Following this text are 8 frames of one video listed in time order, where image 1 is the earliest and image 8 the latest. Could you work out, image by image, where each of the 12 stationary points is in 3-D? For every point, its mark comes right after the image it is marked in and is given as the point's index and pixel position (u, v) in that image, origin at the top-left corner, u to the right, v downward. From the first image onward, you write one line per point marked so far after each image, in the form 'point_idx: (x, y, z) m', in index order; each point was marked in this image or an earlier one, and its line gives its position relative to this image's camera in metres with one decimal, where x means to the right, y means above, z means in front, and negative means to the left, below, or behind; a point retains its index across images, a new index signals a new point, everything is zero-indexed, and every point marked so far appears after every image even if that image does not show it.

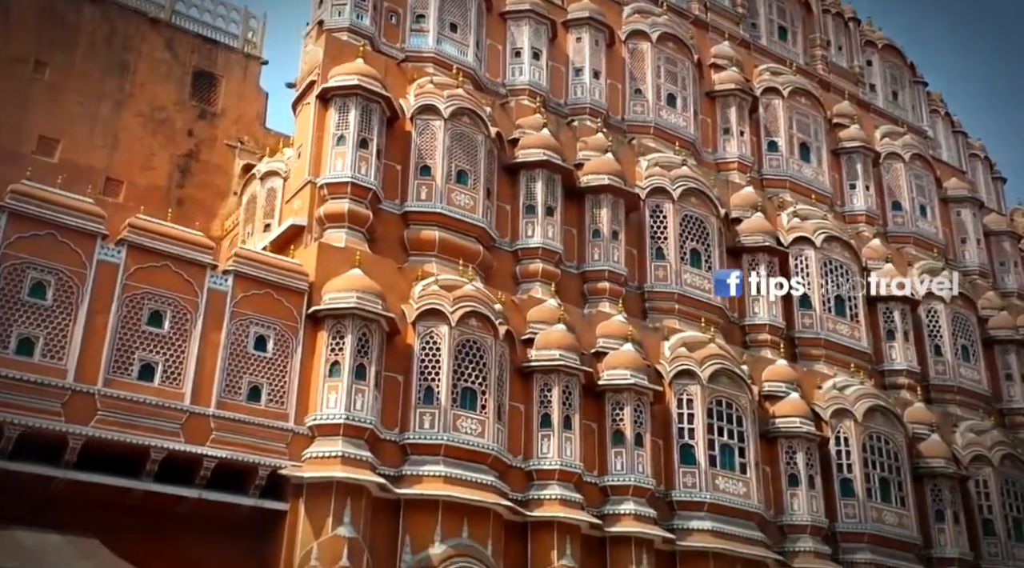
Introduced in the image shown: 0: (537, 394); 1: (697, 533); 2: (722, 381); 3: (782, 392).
0: (+0.4, -1.6, +16.3) m
1: (+2.8, -3.7, +16.9) m
2: (+3.4, -1.6, +18.3) m
3: (+4.7, -1.9, +19.4) m
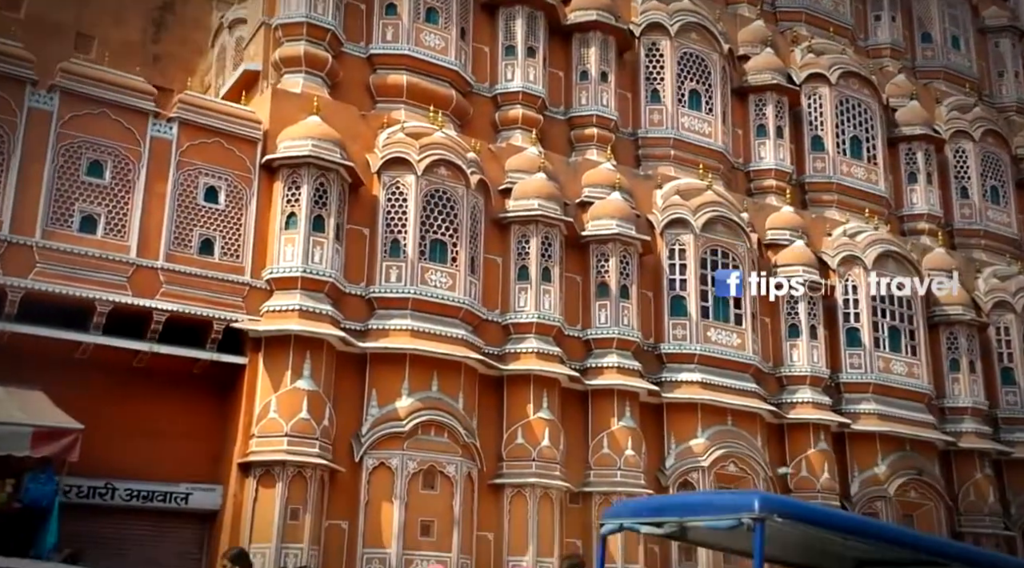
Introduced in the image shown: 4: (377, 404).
0: (0.0, +0.5, +15.7) m
1: (+2.5, -1.5, +16.5) m
2: (+3.2, +0.8, +17.5) m
3: (+4.5, +0.7, +18.5) m
4: (-1.7, -1.5, +13.8) m
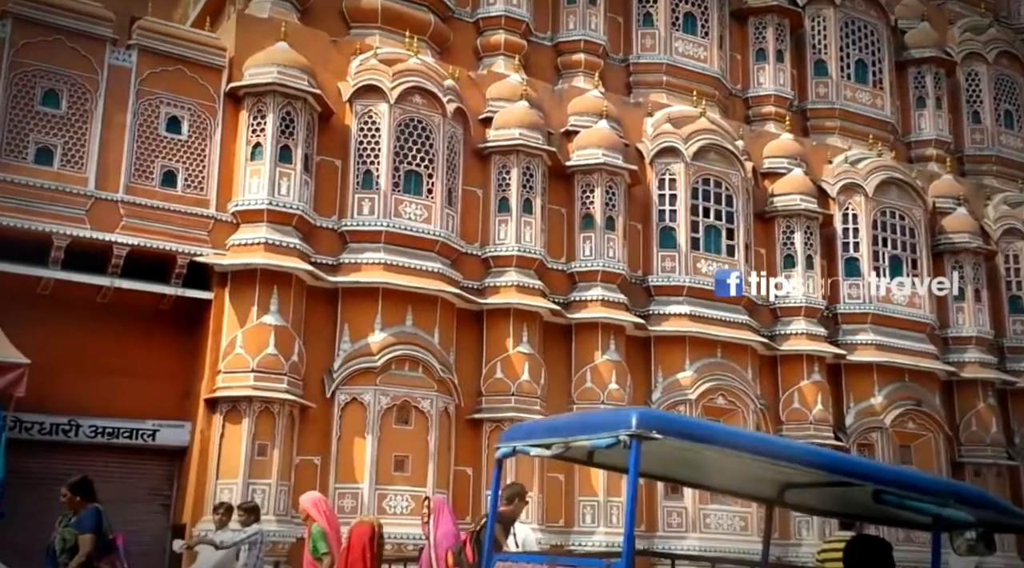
0: (-0.2, +1.5, +15.3) m
1: (+2.3, -0.5, +16.1) m
2: (+3.0, +1.9, +17.0) m
3: (+4.3, +1.8, +18.0) m
4: (-2.0, -0.7, +13.6) m
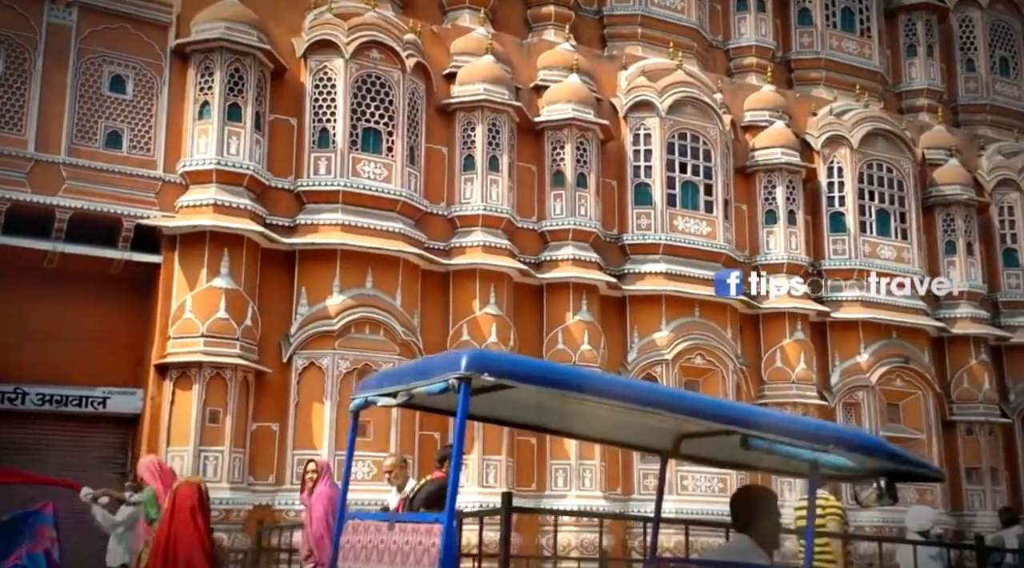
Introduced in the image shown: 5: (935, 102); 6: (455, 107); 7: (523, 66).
0: (-0.7, +2.0, +14.8) m
1: (+1.9, +0.1, +15.6) m
2: (+2.6, +2.5, +16.4) m
3: (+3.9, +2.5, +17.4) m
4: (-2.4, -0.2, +13.2) m
5: (+7.5, +3.2, +20.0) m
6: (-0.7, +2.3, +14.8) m
7: (+0.2, +3.1, +15.9) m
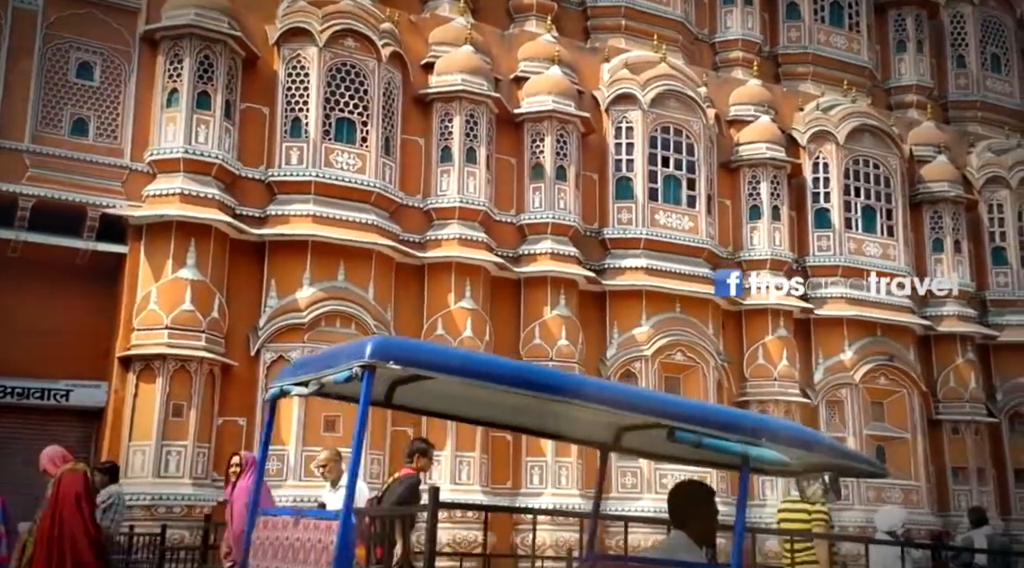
0: (-1.0, +2.1, +14.6) m
1: (+1.6, +0.2, +15.4) m
2: (+2.3, +2.6, +16.2) m
3: (+3.6, +2.6, +17.2) m
4: (-2.7, -0.1, +13.0) m
5: (+7.2, +3.3, +19.8) m
6: (-1.0, +2.4, +14.5) m
7: (-0.1, +3.2, +15.7) m
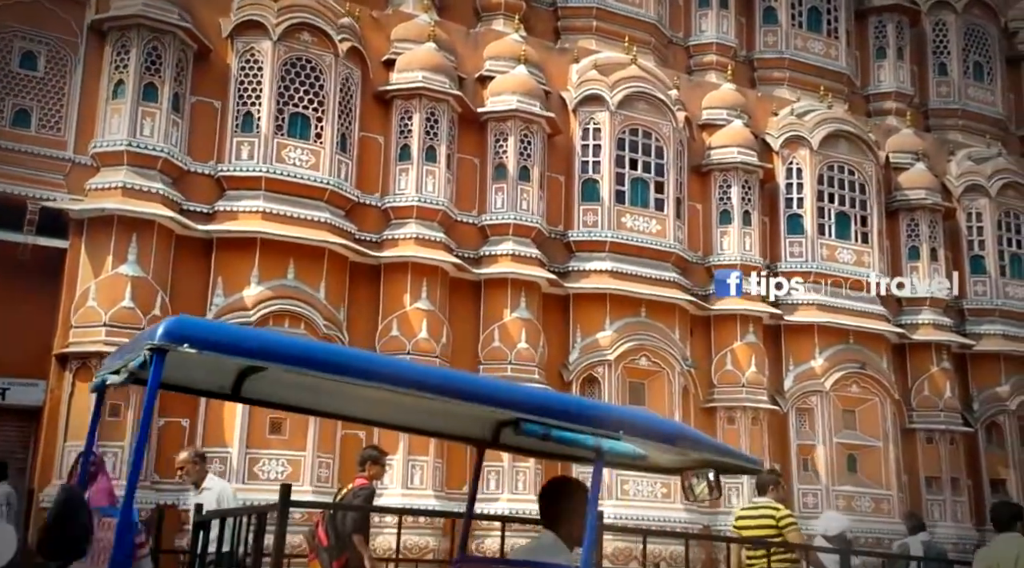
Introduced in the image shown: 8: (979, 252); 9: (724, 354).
0: (-1.5, +2.0, +14.3) m
1: (+1.1, +0.1, +15.0) m
2: (+1.8, +2.5, +15.9) m
3: (+3.1, +2.5, +16.9) m
4: (-3.2, -0.1, +12.6) m
5: (+6.8, +3.1, +19.5) m
6: (-1.5, +2.4, +14.2) m
7: (-0.6, +3.1, +15.4) m
8: (+7.8, +0.5, +18.7) m
9: (+3.0, -1.0, +15.9) m
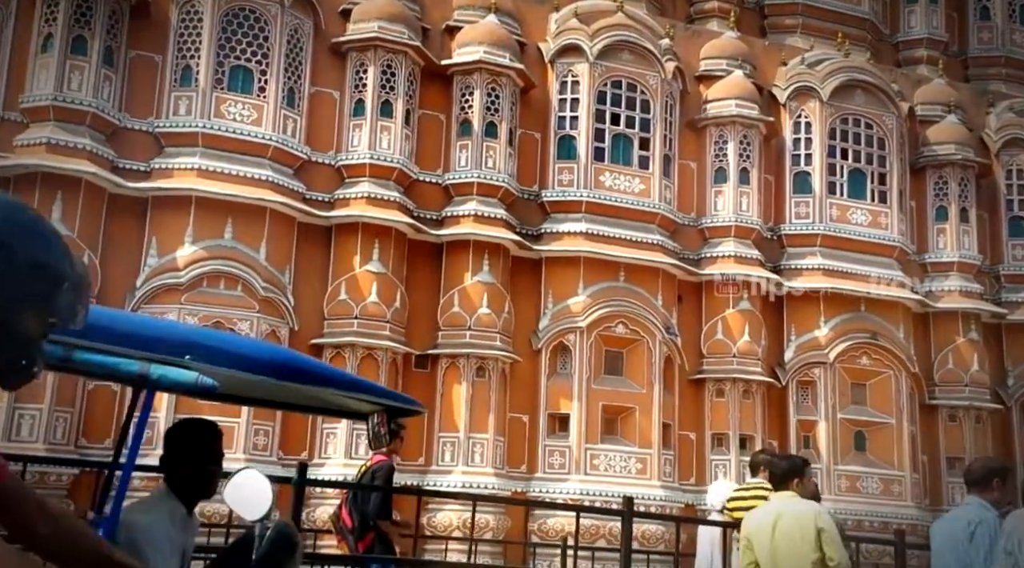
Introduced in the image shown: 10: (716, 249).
0: (-1.9, +2.5, +13.6) m
1: (+0.7, +0.6, +14.2) m
2: (+1.5, +3.0, +14.9) m
3: (+2.9, +3.0, +15.7) m
4: (-3.8, +0.3, +12.2) m
5: (+6.8, +3.7, +17.9) m
6: (-2.0, +2.9, +13.6) m
7: (-1.0, +3.6, +14.6) m
8: (+7.7, +1.1, +17.1) m
9: (+2.7, -0.5, +14.9) m
10: (+2.7, +0.5, +15.1) m
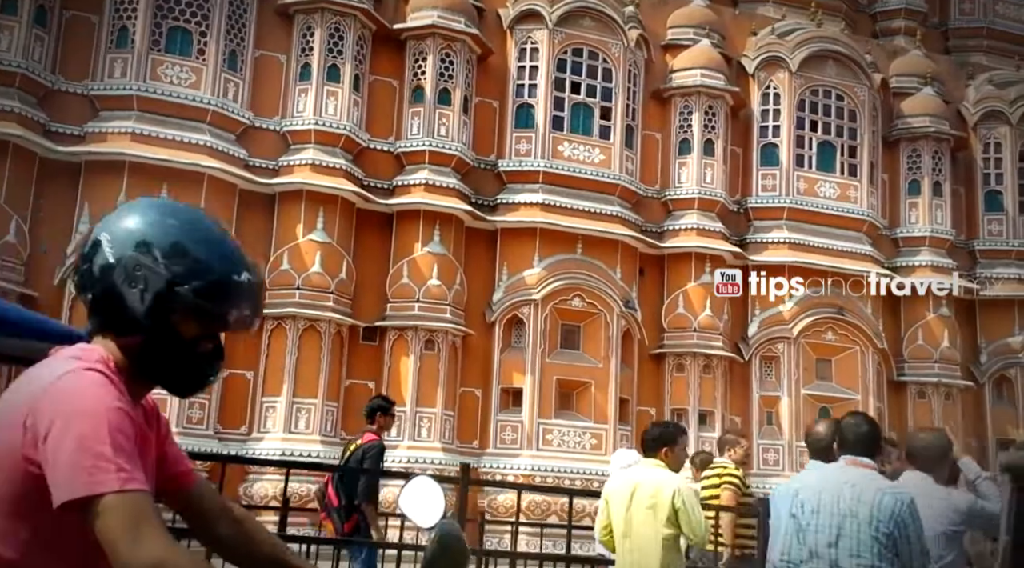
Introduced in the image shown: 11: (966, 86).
0: (-2.5, +2.9, +13.3) m
1: (+0.1, +0.9, +13.8) m
2: (+0.9, +3.3, +14.5) m
3: (+2.4, +3.3, +15.3) m
4: (-4.4, +0.7, +11.9) m
5: (+6.3, +4.0, +17.5) m
6: (-2.6, +3.2, +13.2) m
7: (-1.5, +4.0, +14.3) m
8: (+7.2, +1.4, +16.7) m
9: (+2.1, -0.2, +14.5) m
10: (+2.2, +0.8, +14.7) m
11: (+6.9, +3.0, +17.2) m
